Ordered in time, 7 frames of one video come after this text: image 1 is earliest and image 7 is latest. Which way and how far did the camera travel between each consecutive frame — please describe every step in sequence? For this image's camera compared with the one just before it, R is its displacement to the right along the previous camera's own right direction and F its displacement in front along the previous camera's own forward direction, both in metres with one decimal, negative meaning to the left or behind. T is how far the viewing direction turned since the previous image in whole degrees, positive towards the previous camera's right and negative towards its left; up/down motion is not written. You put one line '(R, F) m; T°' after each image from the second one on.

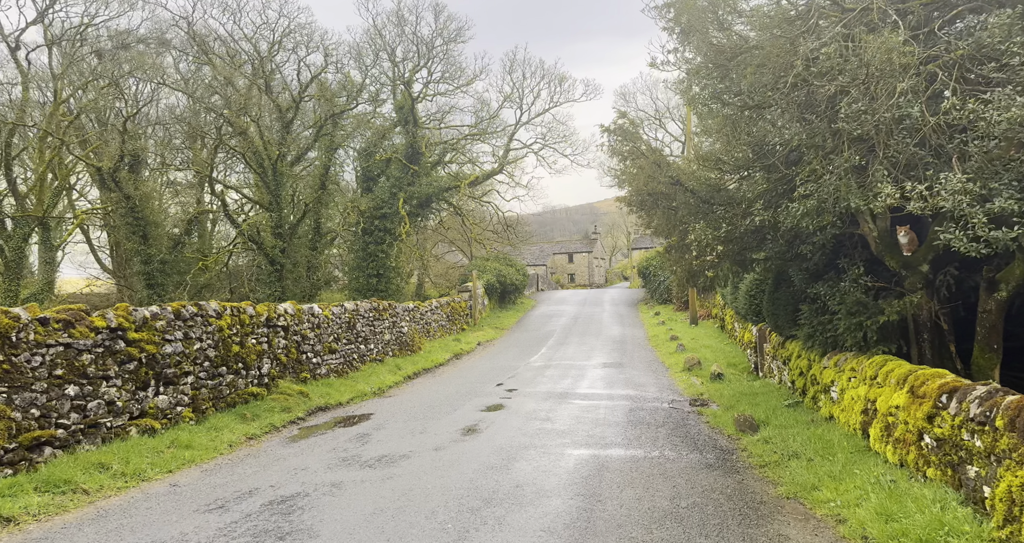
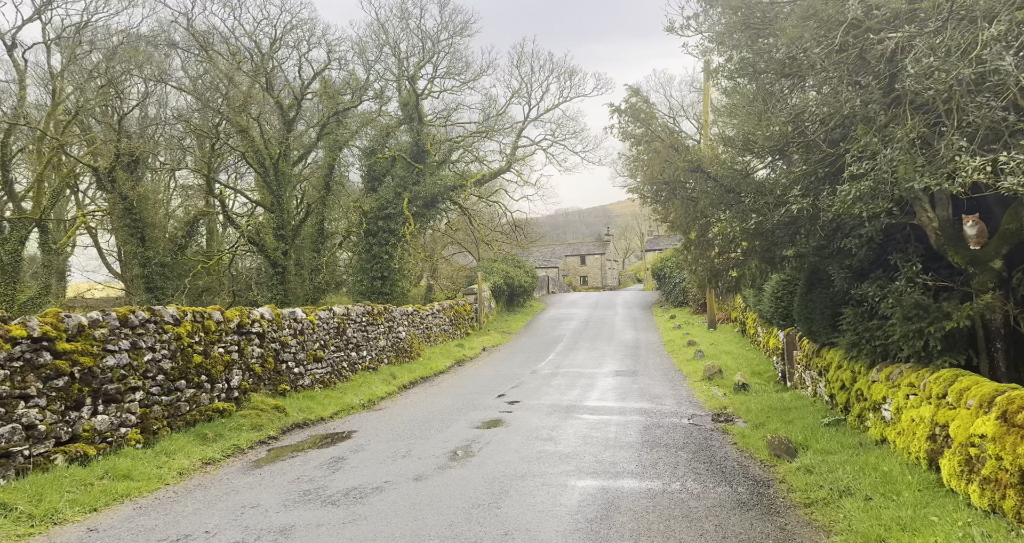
(+0.2, +1.3) m; -1°
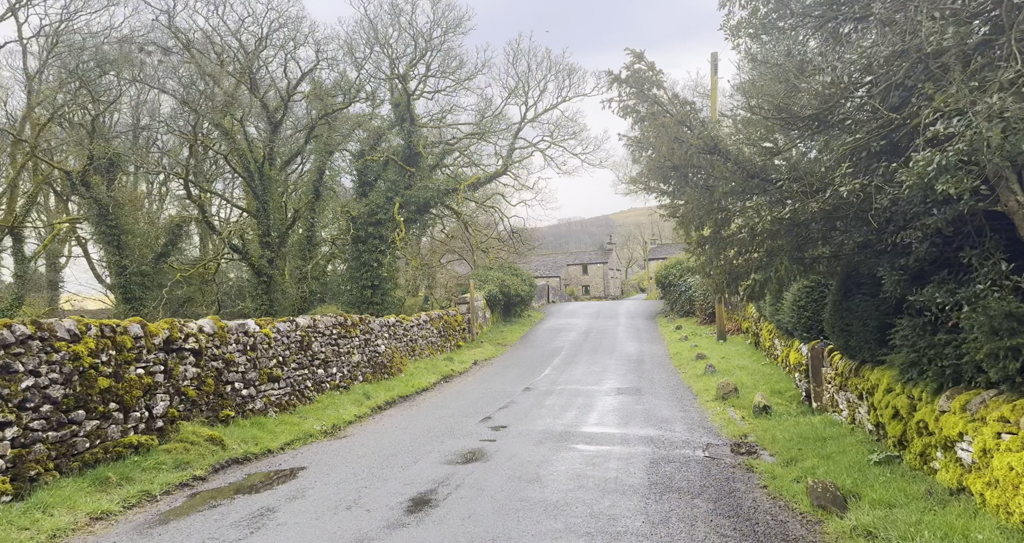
(+0.3, +1.7) m; 0°
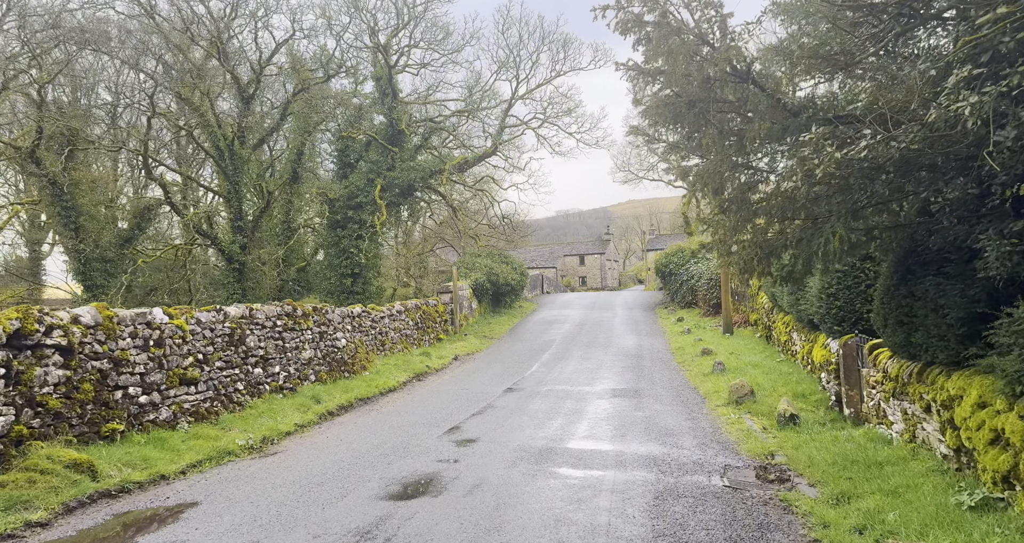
(+0.3, +2.1) m; 0°
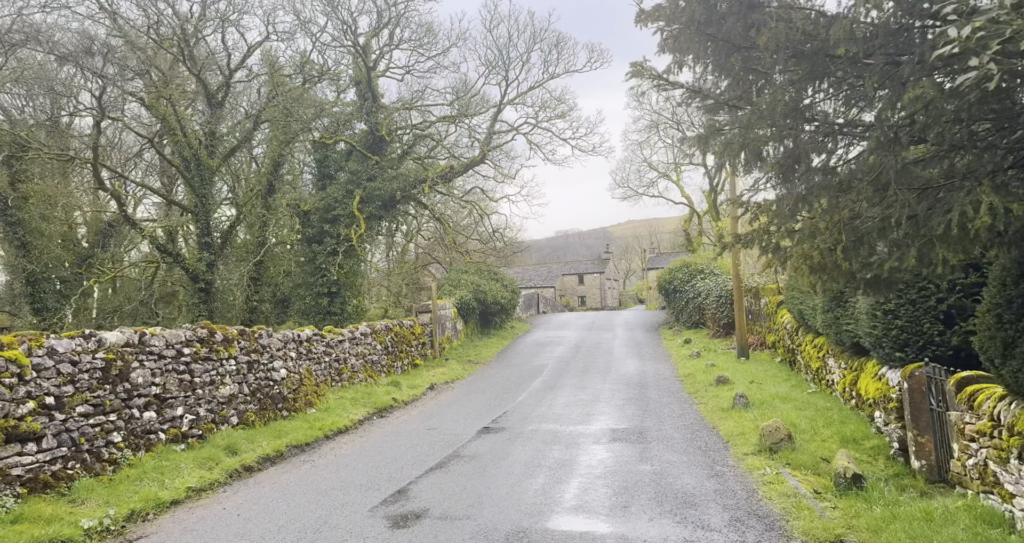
(+0.4, +2.5) m; 0°
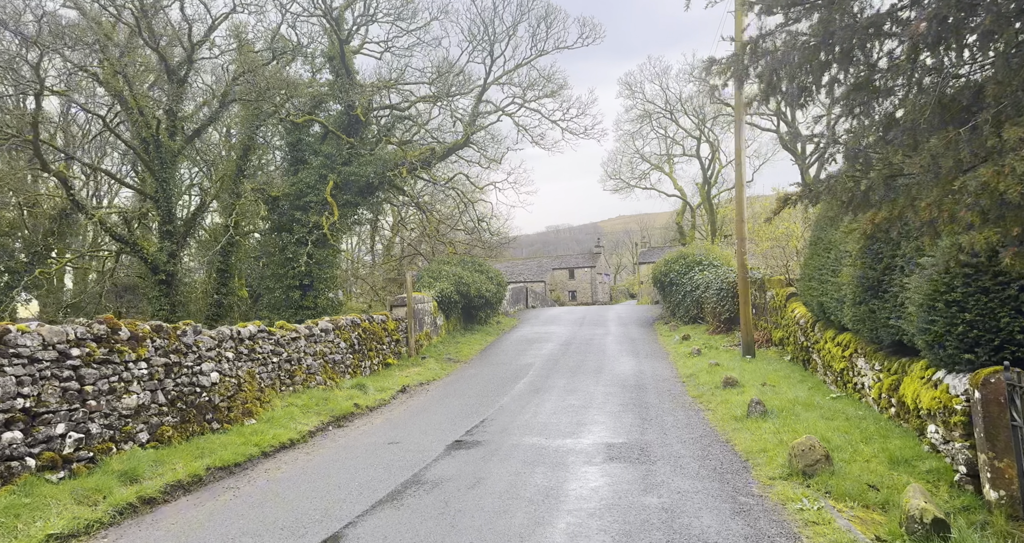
(+0.2, +1.8) m; +1°
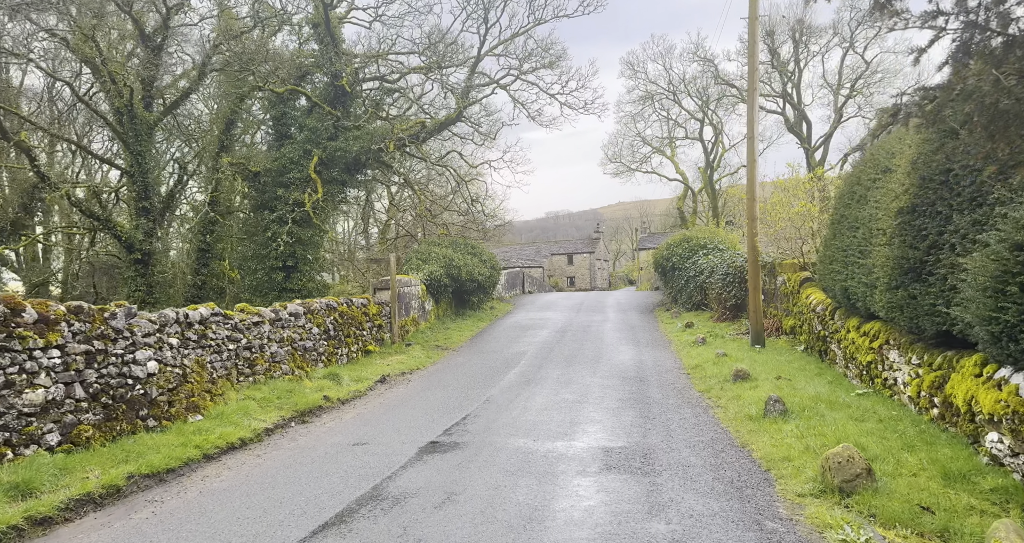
(+0.2, +1.3) m; 0°
